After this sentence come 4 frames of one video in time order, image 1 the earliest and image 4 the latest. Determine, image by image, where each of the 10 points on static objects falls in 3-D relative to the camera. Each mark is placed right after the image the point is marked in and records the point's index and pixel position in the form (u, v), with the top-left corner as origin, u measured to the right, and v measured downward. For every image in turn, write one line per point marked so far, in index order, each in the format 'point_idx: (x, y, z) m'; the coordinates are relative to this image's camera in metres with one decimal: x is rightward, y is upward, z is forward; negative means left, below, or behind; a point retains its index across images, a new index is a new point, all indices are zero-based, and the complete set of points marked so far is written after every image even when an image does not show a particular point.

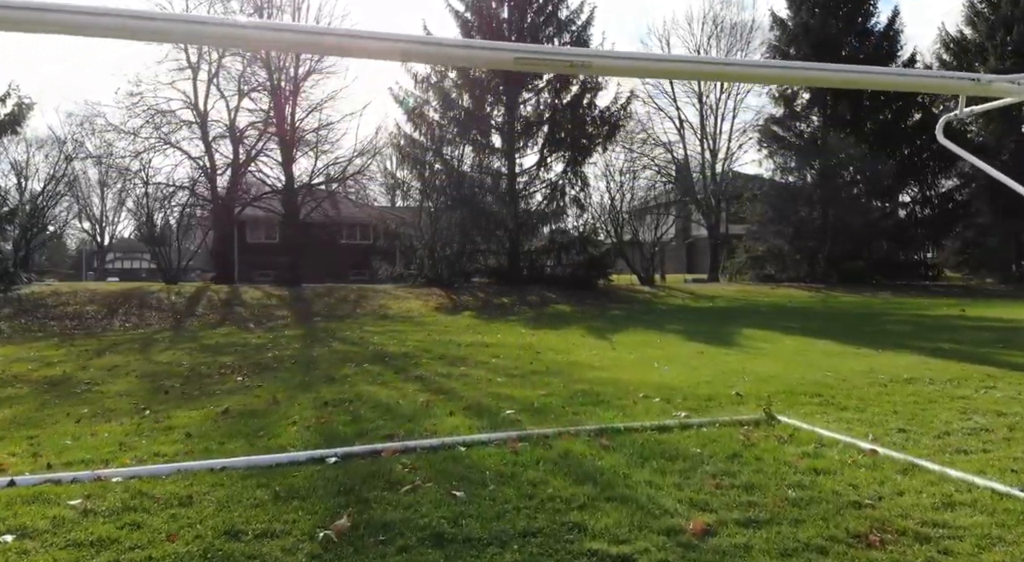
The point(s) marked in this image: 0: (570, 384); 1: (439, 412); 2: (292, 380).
0: (+0.6, -1.1, +8.0) m
1: (-0.7, -1.2, +6.7) m
2: (-2.8, -1.3, +9.3) m
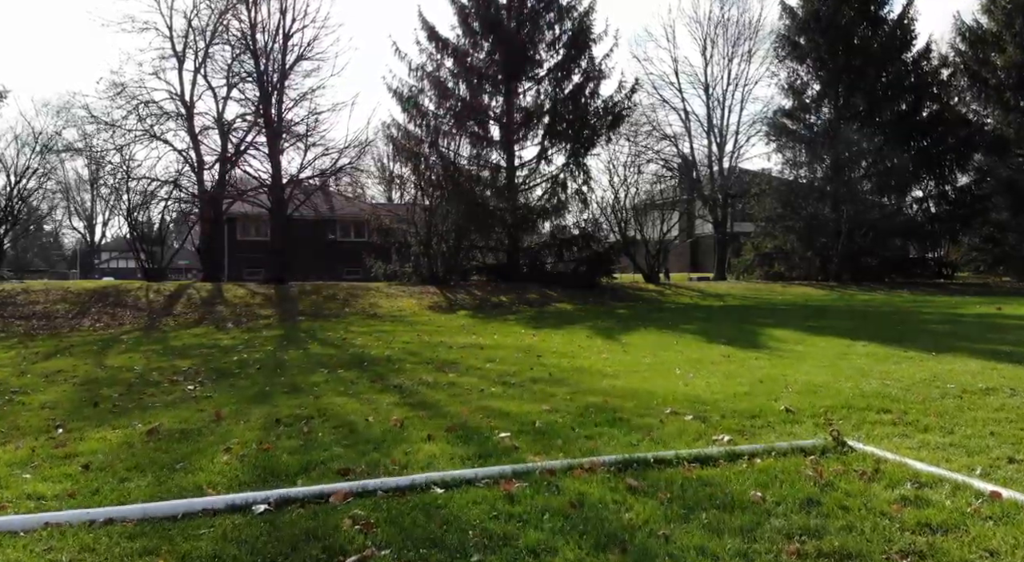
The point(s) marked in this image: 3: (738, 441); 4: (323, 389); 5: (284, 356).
0: (+0.6, -1.0, +6.6) m
1: (-0.7, -1.1, +5.2) m
2: (-2.9, -1.2, +7.9) m
3: (+1.6, -1.1, +5.0) m
4: (-2.0, -1.1, +7.7) m
5: (-3.4, -1.1, +10.8) m
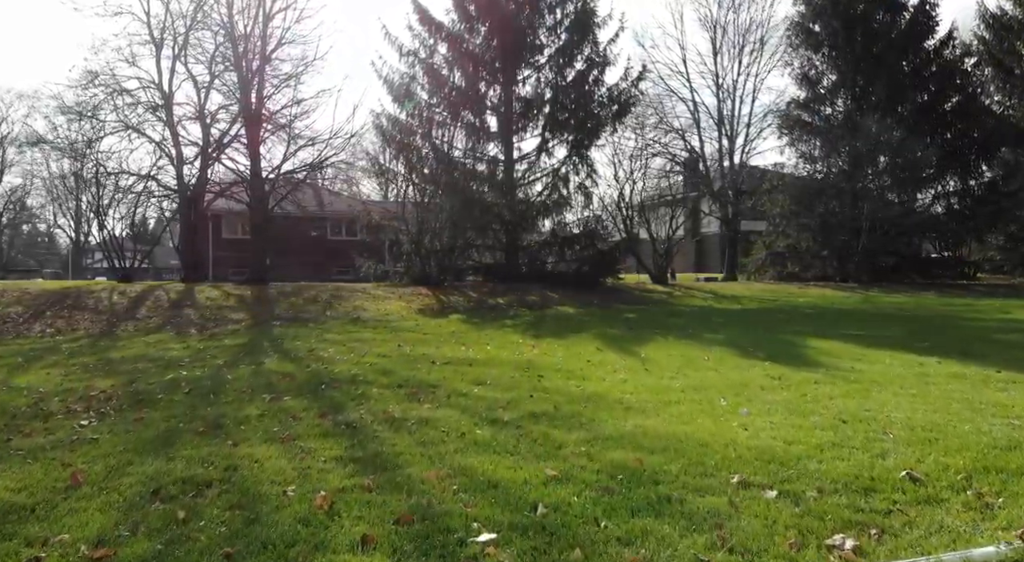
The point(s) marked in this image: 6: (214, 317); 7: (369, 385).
0: (+0.6, -1.1, +4.6) m
1: (-0.7, -1.1, +3.3) m
2: (-2.9, -1.2, +5.9) m
3: (+1.5, -1.1, +3.1) m
4: (-2.1, -1.2, +5.7) m
5: (-3.5, -1.1, +8.9) m
6: (-7.4, -0.9, +18.1) m
7: (-1.5, -1.1, +7.6) m
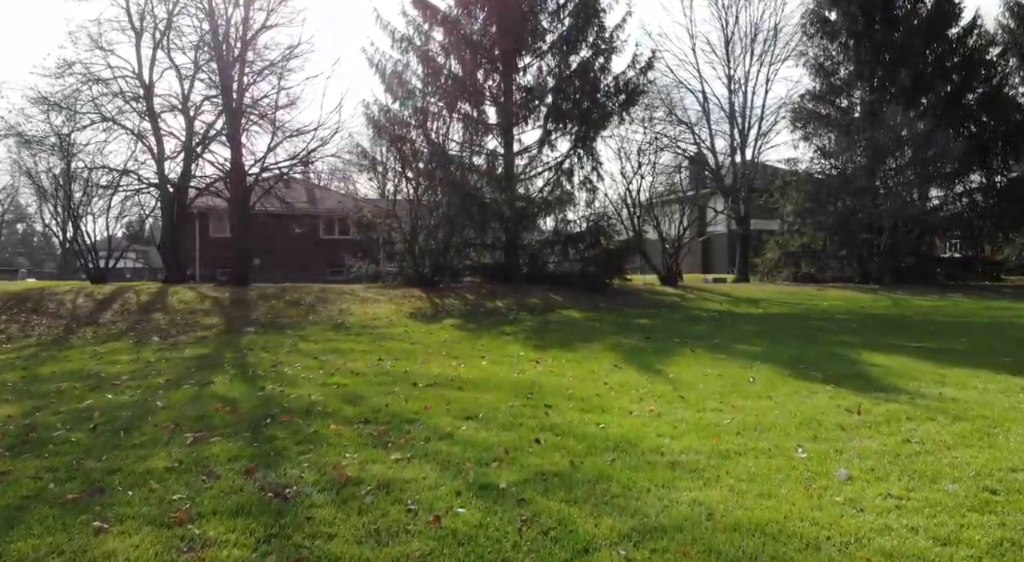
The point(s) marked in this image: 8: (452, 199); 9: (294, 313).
0: (+0.5, -1.1, +2.9) m
1: (-0.7, -1.2, +1.6) m
2: (-2.9, -1.2, +4.2) m
3: (+1.5, -1.2, +1.4) m
4: (-2.1, -1.2, +4.0) m
5: (-3.5, -1.2, +7.2) m
6: (-7.4, -0.9, +16.5) m
7: (-1.5, -1.1, +5.9) m
8: (-1.6, +2.2, +18.7) m
9: (-5.1, -0.8, +16.9) m
